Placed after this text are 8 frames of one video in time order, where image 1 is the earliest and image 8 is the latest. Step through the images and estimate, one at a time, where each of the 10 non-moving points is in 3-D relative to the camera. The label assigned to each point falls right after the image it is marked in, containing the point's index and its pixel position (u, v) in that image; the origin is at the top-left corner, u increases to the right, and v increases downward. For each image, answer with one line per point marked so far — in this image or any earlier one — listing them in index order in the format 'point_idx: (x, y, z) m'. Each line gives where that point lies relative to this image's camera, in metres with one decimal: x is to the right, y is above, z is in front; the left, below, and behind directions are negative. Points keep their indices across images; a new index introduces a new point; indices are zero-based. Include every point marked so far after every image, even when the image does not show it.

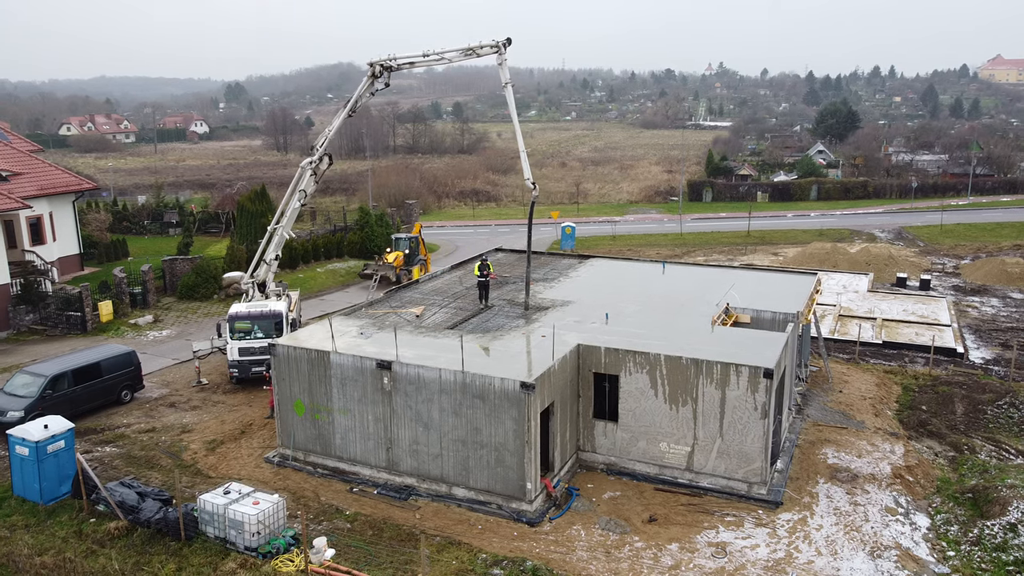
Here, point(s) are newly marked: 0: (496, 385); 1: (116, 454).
0: (-0.3, -1.5, +12.8) m
1: (-7.3, -3.1, +15.1) m
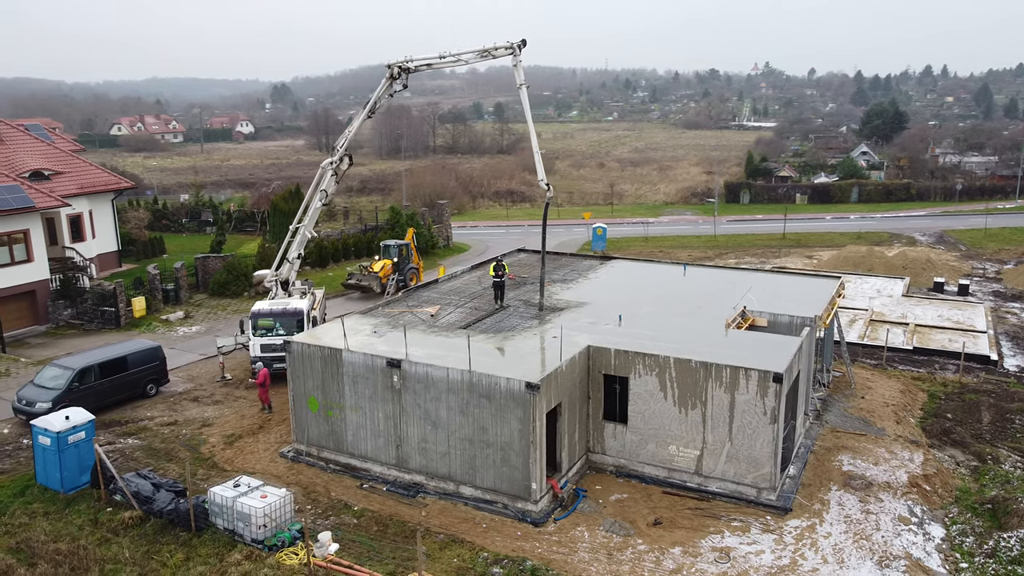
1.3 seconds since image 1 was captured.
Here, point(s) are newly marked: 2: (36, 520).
0: (-0.2, -1.5, +12.9) m
1: (-7.1, -3.0, +15.5) m
2: (-7.3, -3.5, +12.5) m
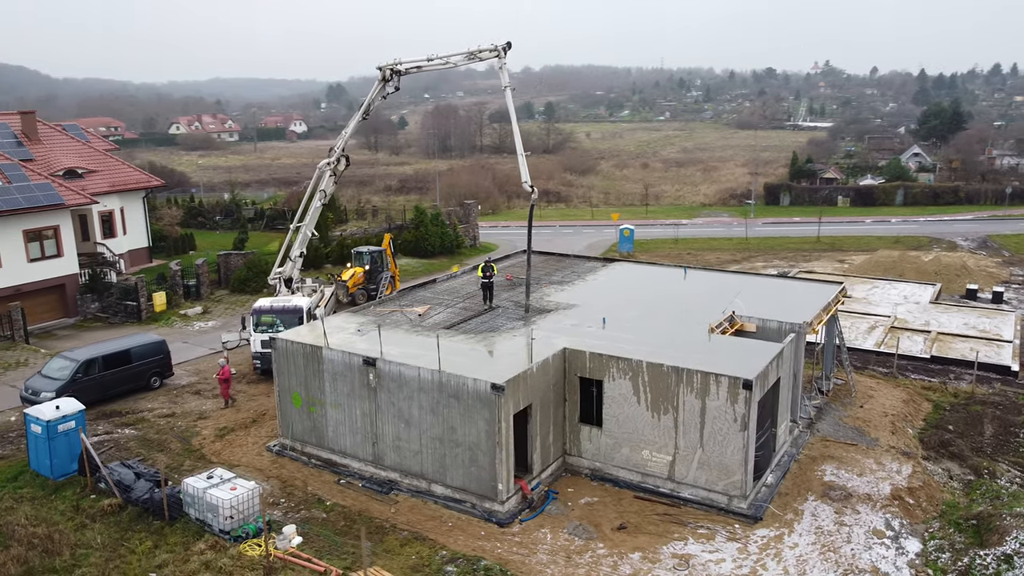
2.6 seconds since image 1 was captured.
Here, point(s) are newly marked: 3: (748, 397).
0: (-0.7, -1.5, +13.0) m
1: (-7.5, -2.9, +16.1) m
2: (-7.8, -3.5, +13.1) m
3: (+3.7, -1.7, +12.8) m
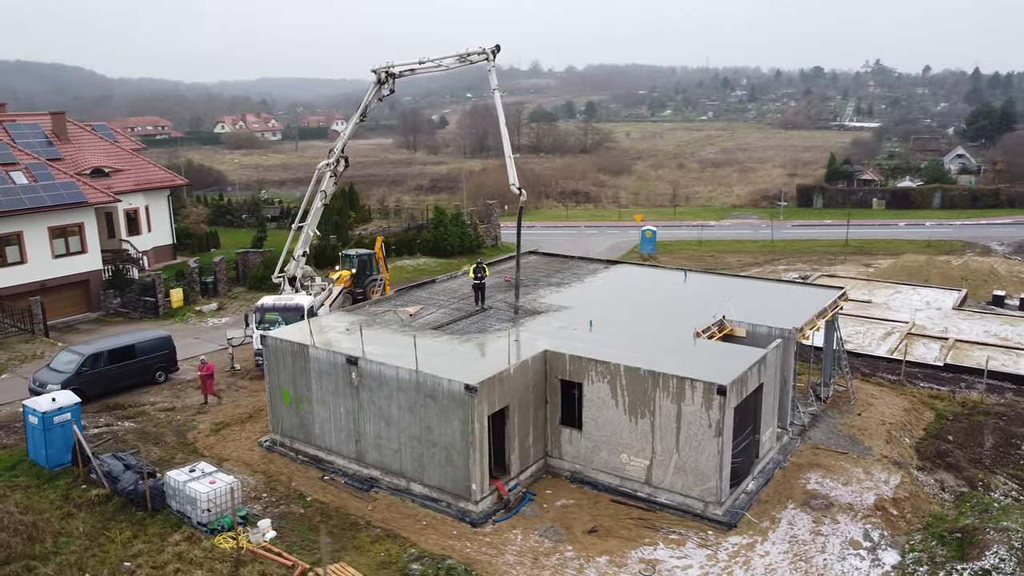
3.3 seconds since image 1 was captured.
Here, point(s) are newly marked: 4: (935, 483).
0: (-1.1, -1.6, +13.2) m
1: (-7.7, -2.9, +16.6) m
2: (-8.2, -3.4, +13.6) m
3: (+3.3, -1.8, +12.7) m
4: (+7.8, -3.6, +15.1) m
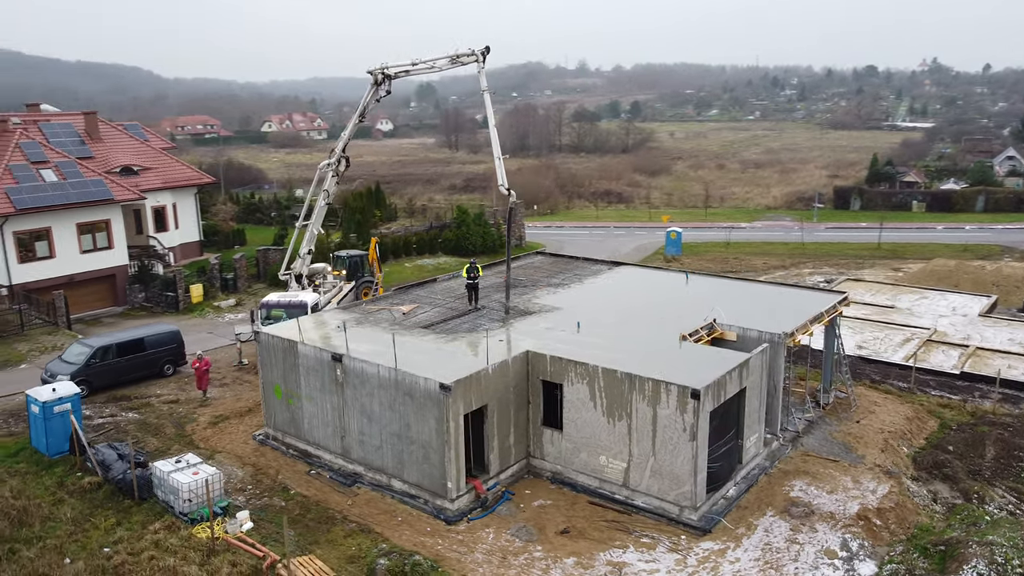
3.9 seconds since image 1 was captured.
0: (-1.5, -1.6, +13.3) m
1: (-7.9, -2.8, +17.1) m
2: (-8.6, -3.3, +14.1) m
3: (+2.8, -1.8, +12.6) m
4: (+7.5, -3.7, +14.7) m
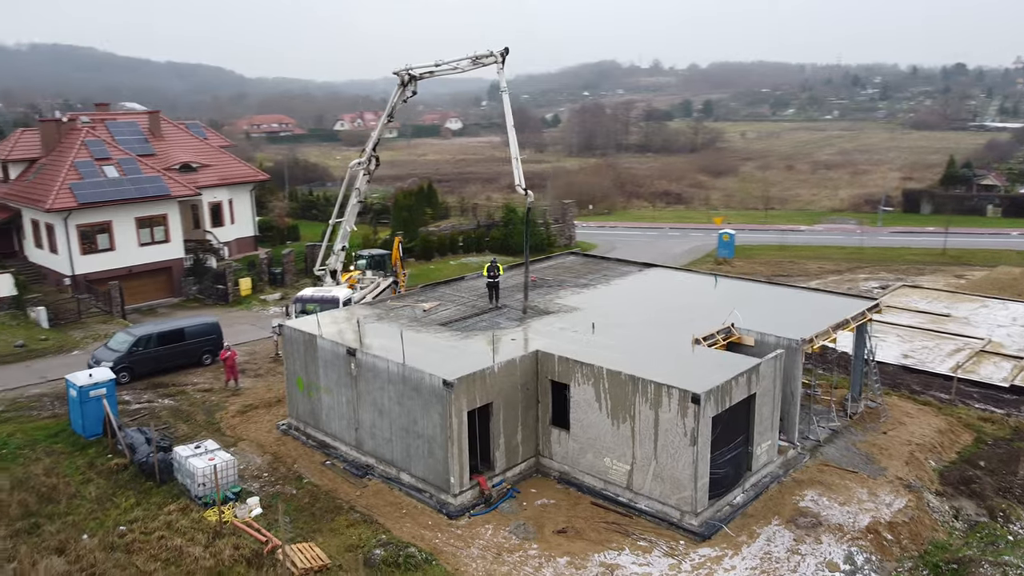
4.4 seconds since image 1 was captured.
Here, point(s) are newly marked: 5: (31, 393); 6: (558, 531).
0: (-1.4, -1.5, +13.6) m
1: (-7.6, -2.6, +17.9) m
2: (-8.5, -3.1, +15.0) m
3: (+2.8, -1.9, +12.4) m
4: (+7.6, -3.9, +14.2) m
5: (-10.8, -2.3, +18.3) m
6: (+0.7, -3.9, +13.0) m
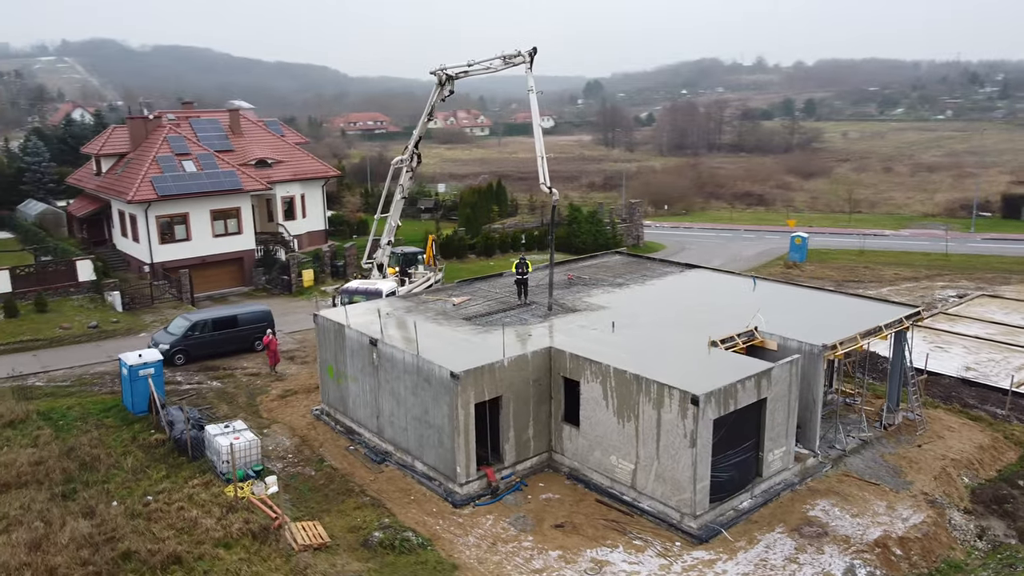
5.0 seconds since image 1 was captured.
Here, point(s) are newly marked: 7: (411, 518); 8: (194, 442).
0: (-1.3, -1.4, +14.0) m
1: (-6.9, -2.3, +19.0) m
2: (-8.2, -2.8, +16.2) m
3: (+2.8, -1.9, +12.4) m
4: (+7.7, -4.0, +13.6) m
5: (-10.1, -2.0, +19.7) m
6: (+0.7, -3.8, +13.2) m
7: (-1.7, -3.8, +13.4) m
8: (-5.9, -2.9, +15.2) m
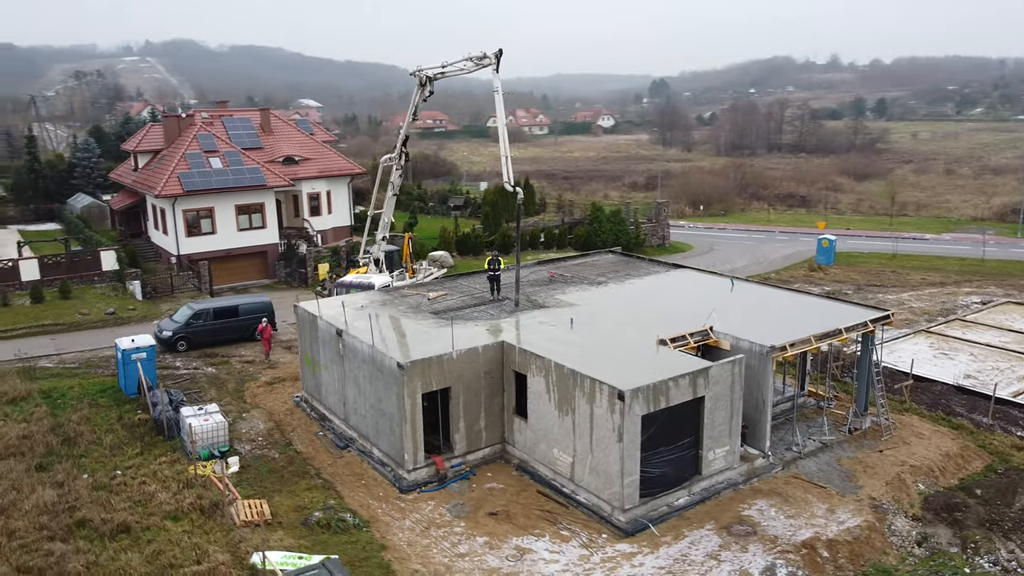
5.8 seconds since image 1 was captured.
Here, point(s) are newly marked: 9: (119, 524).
0: (-2.2, -1.3, +14.5) m
1: (-7.4, -2.1, +20.0) m
2: (-9.0, -2.6, +17.4) m
3: (+1.7, -1.9, +12.6) m
4: (+6.6, -4.1, +13.4) m
5: (-10.5, -1.7, +21.0) m
6: (-0.3, -3.8, +13.6) m
7: (-2.7, -3.7, +14.1) m
8: (-6.8, -2.7, +16.2) m
9: (-6.0, -3.6, +12.5) m
